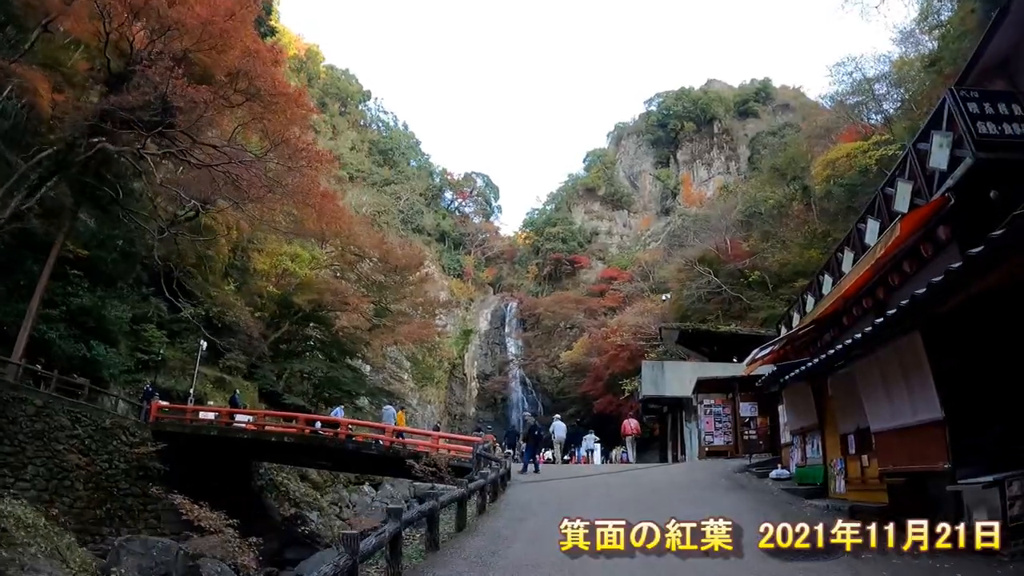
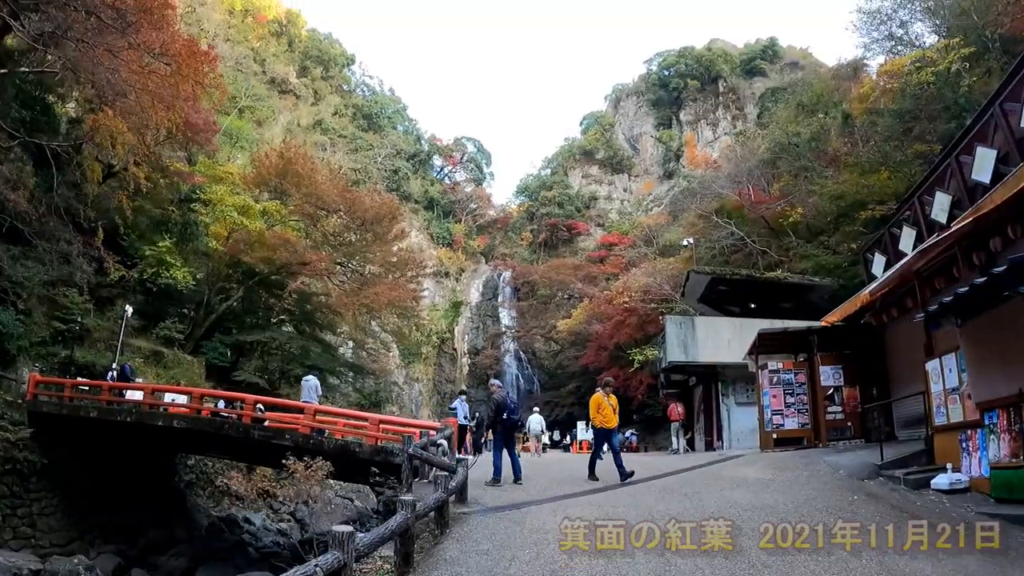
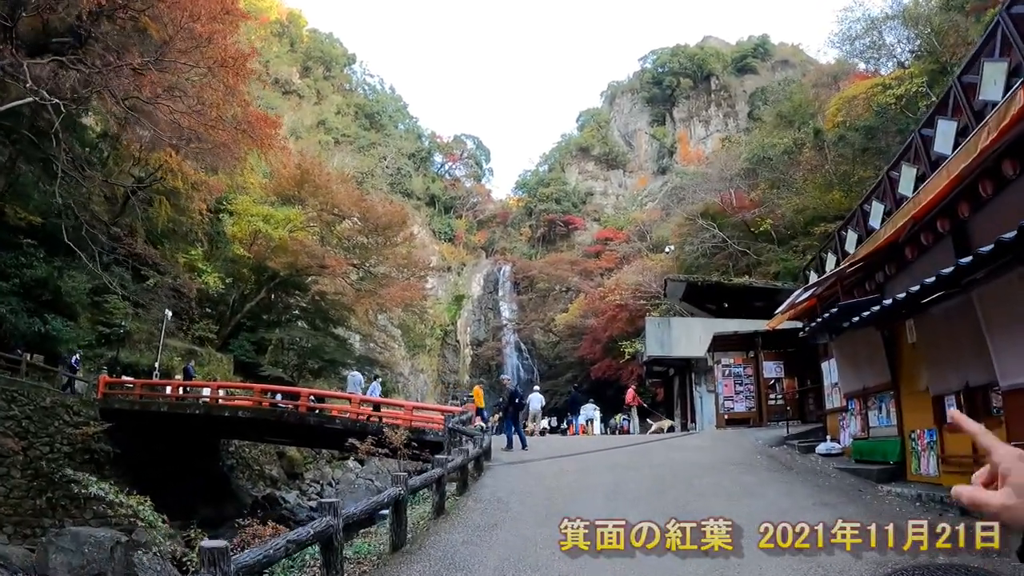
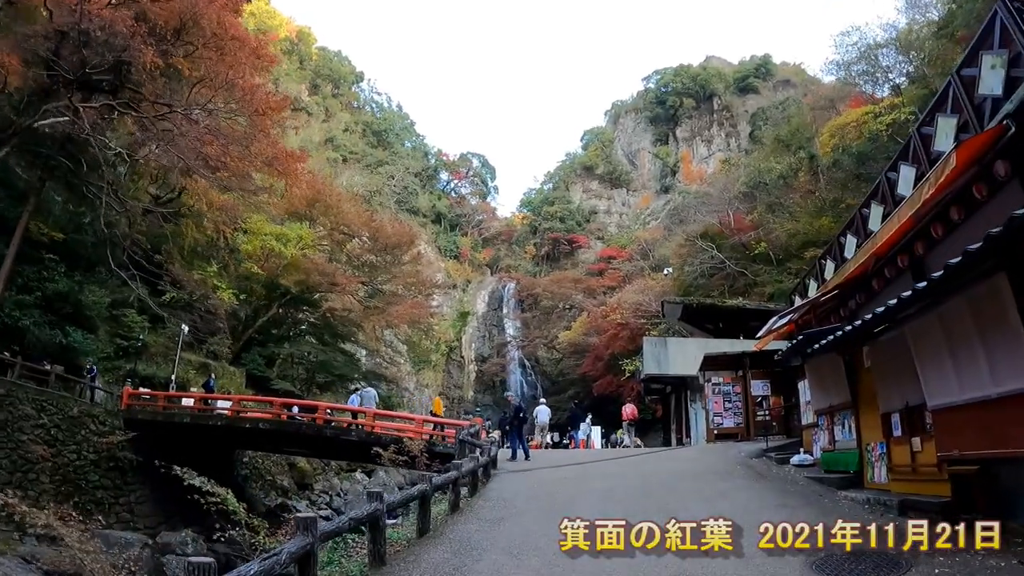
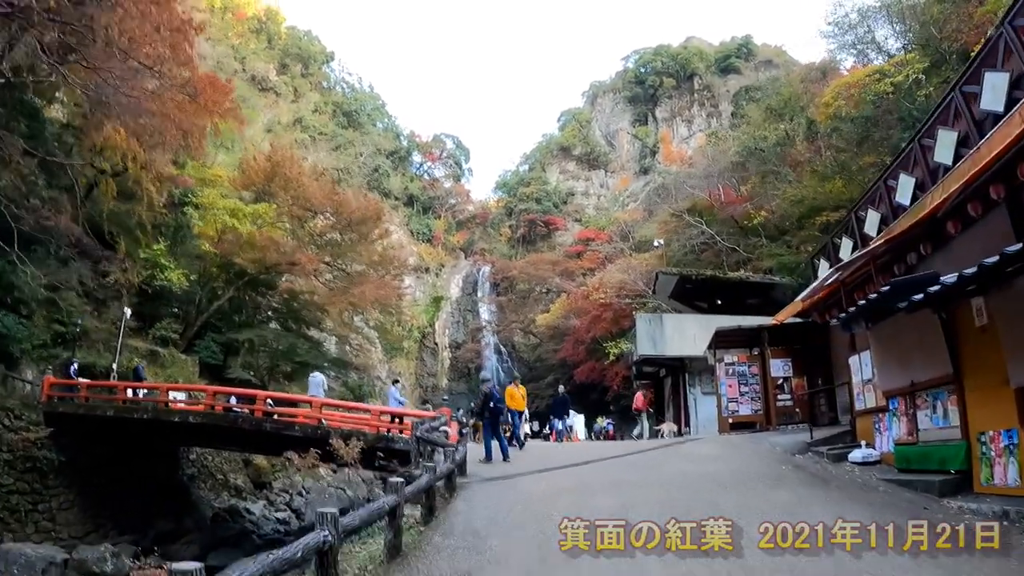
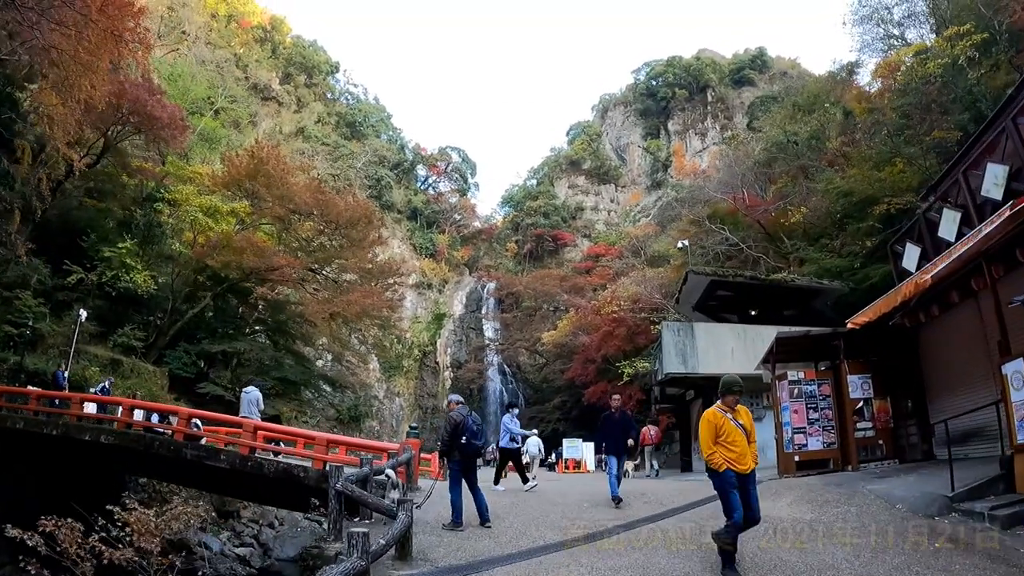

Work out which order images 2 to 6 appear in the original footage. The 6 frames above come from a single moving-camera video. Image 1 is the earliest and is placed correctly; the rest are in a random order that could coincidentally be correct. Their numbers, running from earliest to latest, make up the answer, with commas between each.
4, 3, 5, 2, 6
